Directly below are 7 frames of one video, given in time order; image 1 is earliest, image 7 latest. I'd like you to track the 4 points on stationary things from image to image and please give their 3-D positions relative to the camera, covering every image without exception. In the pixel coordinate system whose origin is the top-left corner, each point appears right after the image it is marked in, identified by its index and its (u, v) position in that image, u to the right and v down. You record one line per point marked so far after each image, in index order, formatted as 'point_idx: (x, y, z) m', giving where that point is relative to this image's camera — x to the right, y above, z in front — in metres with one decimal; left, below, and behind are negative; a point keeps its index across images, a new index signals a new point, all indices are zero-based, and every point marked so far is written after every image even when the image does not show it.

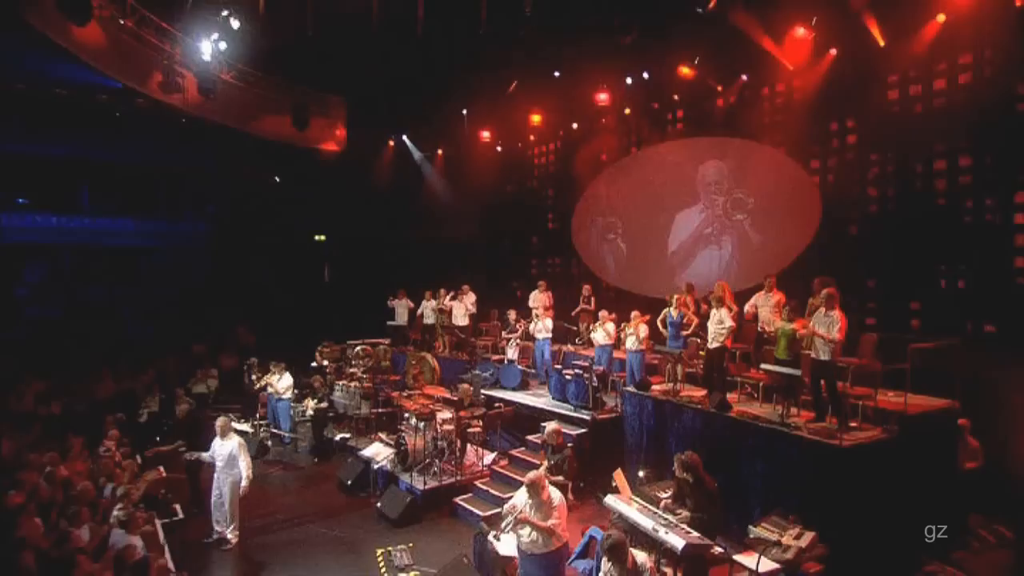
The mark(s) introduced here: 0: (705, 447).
0: (+3.3, -2.7, +9.4) m
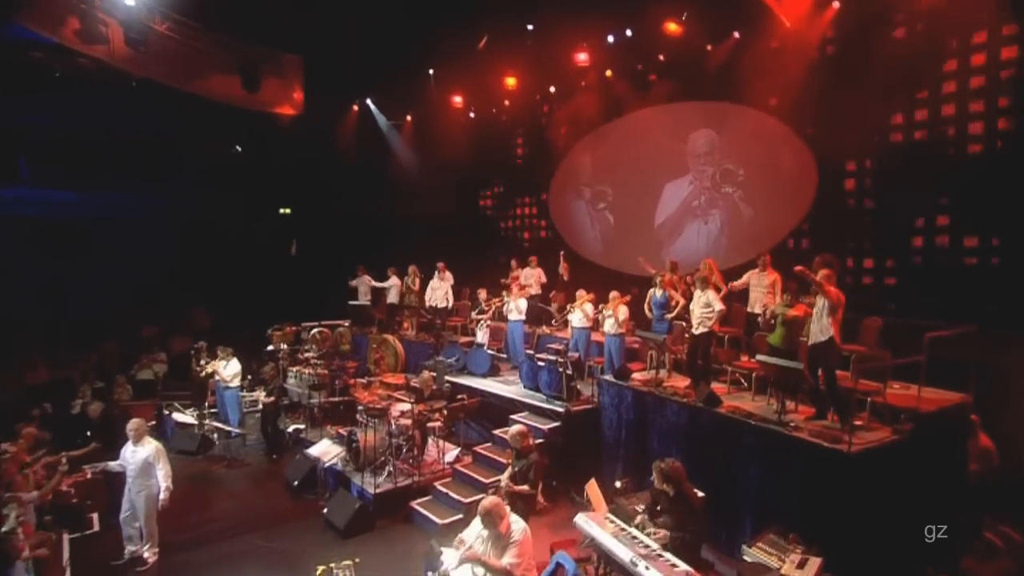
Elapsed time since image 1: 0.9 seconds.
0: (+2.7, -2.4, +8.3) m
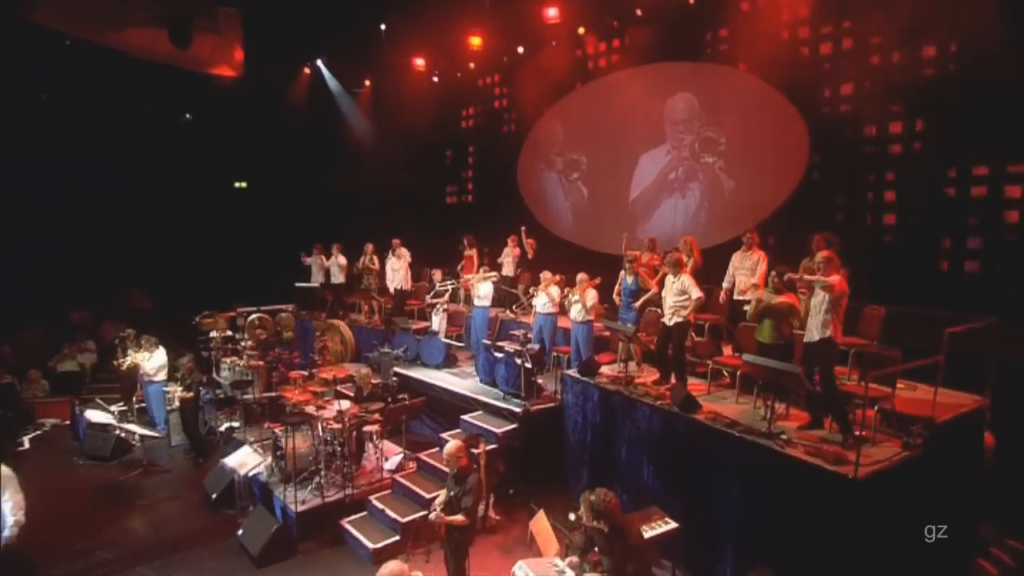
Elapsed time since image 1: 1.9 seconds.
0: (+1.9, -2.1, +7.1) m
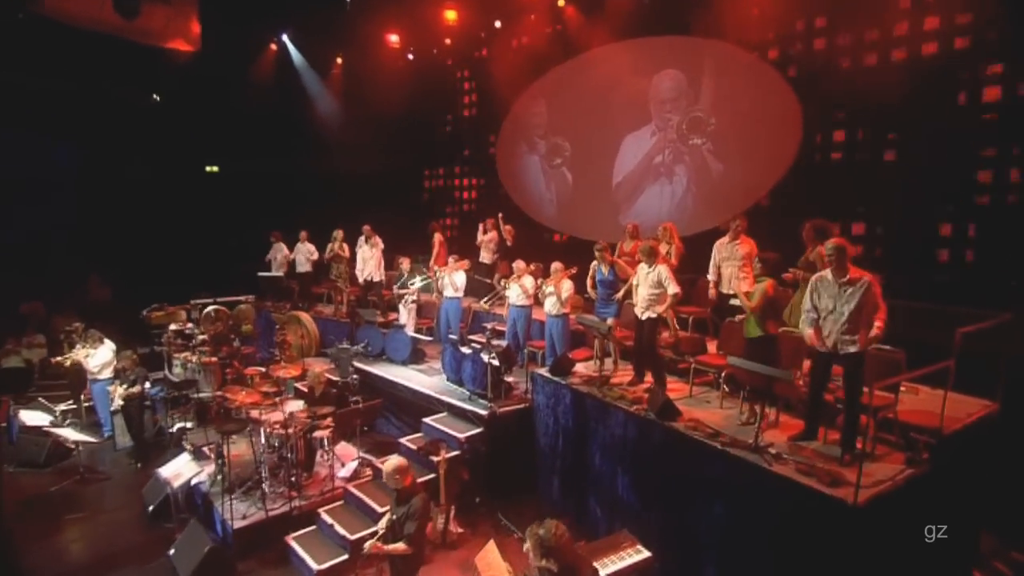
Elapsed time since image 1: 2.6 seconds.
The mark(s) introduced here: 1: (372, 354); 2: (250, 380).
0: (+1.5, -2.1, +6.4) m
1: (-2.9, -1.4, +11.4) m
2: (-4.9, -1.7, +10.3) m
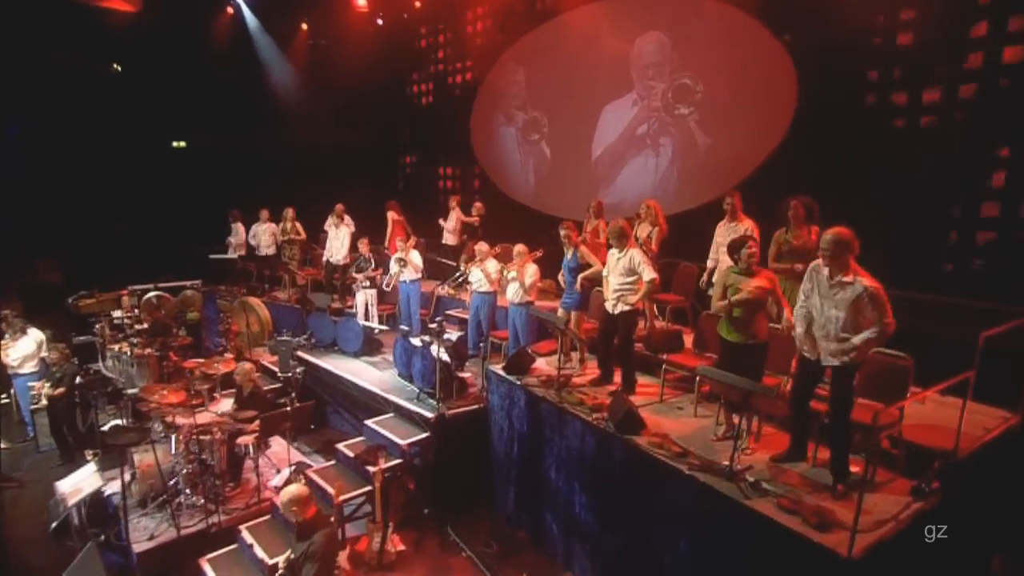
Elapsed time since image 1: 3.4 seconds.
0: (+0.8, -1.9, +5.5) m
1: (-3.5, -1.1, +10.4) m
2: (-5.5, -1.4, +9.3) m
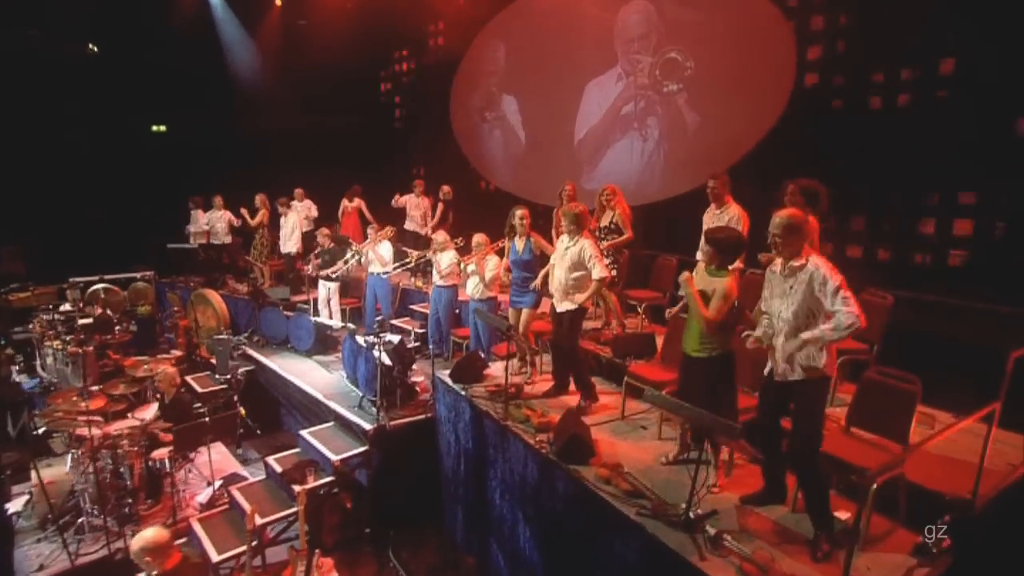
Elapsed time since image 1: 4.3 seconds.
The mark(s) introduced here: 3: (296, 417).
0: (+0.2, -1.9, +4.6) m
1: (-4.1, -0.9, +9.6) m
2: (-6.1, -1.3, +8.5) m
3: (-3.3, -2.0, +8.4) m
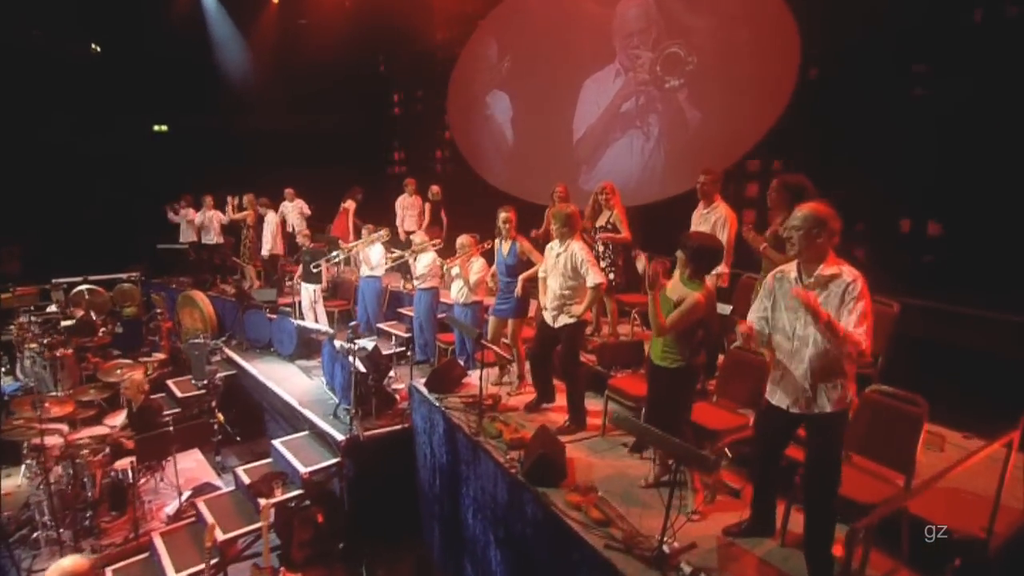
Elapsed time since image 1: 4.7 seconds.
0: (0.0, -2.0, +4.3) m
1: (-4.2, -1.0, +9.3) m
2: (-6.3, -1.3, +8.2) m
3: (-3.5, -2.0, +8.1) m
